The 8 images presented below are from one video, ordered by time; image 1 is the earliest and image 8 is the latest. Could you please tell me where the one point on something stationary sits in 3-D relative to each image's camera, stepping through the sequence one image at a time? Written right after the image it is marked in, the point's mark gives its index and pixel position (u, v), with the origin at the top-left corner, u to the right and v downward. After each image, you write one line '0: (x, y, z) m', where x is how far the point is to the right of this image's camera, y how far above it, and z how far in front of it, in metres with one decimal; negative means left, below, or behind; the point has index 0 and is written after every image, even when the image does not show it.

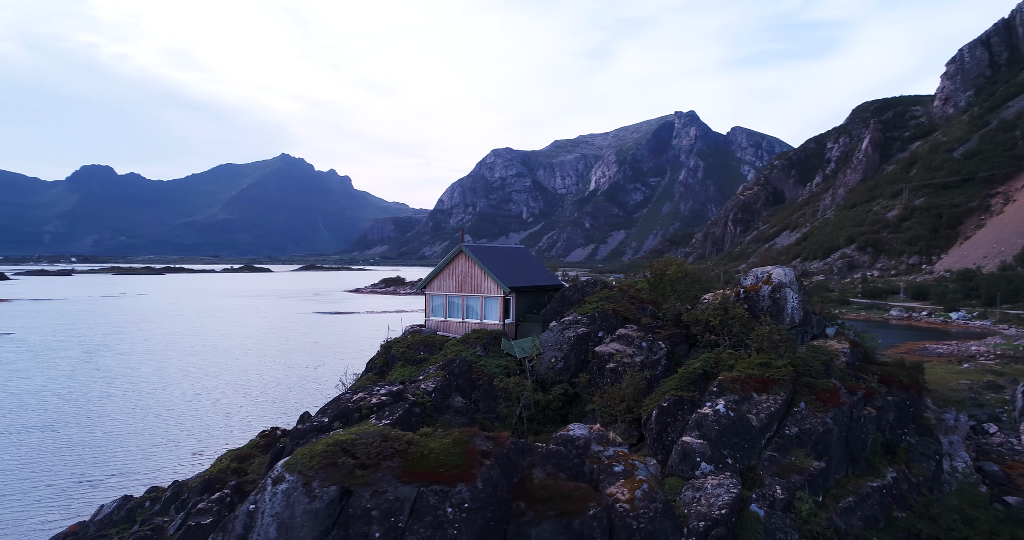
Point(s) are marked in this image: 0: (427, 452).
0: (-1.4, -3.0, +11.9) m
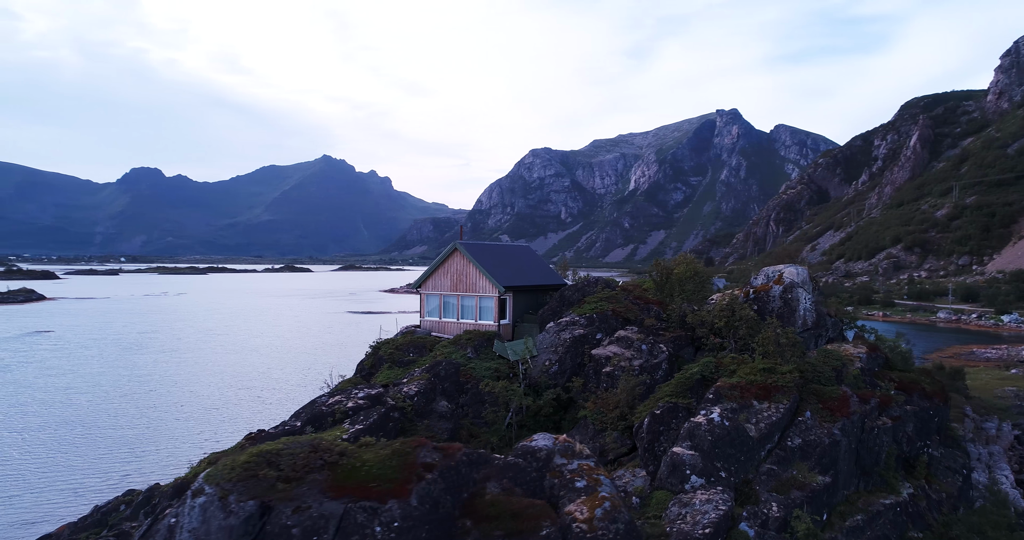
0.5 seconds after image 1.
0: (-2.2, -2.9, +10.9) m
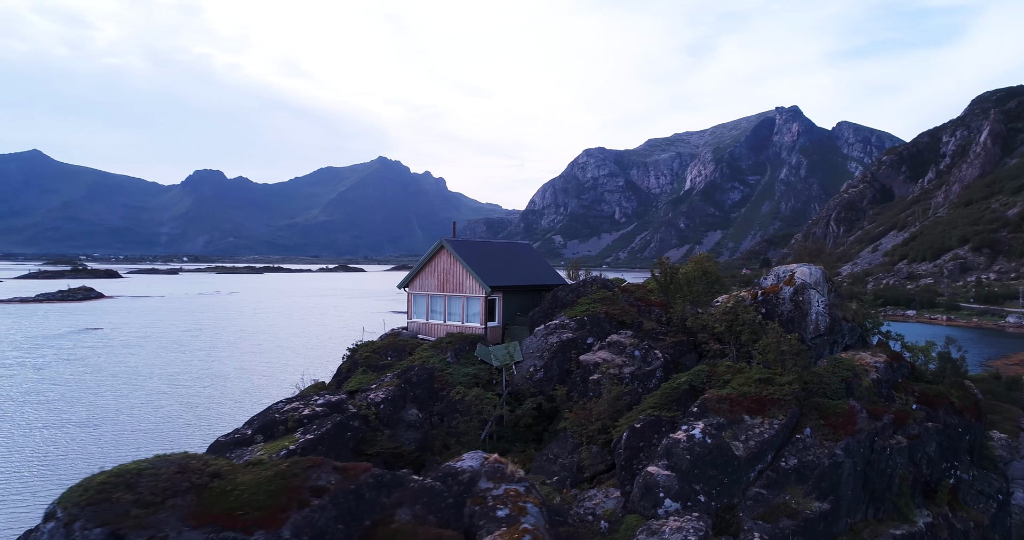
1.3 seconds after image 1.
0: (-3.6, -2.9, +9.6) m
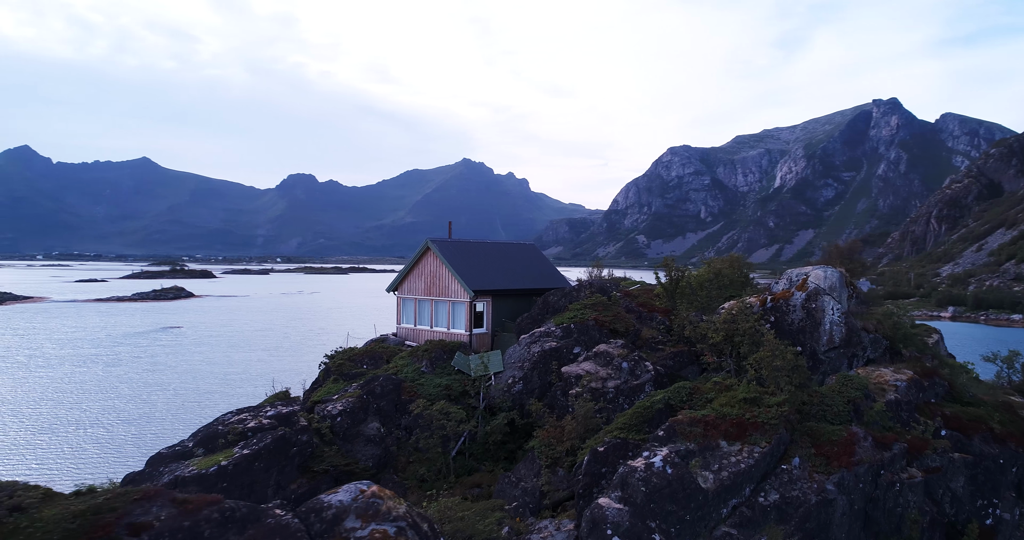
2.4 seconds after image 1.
0: (-5.5, -2.9, +8.5) m
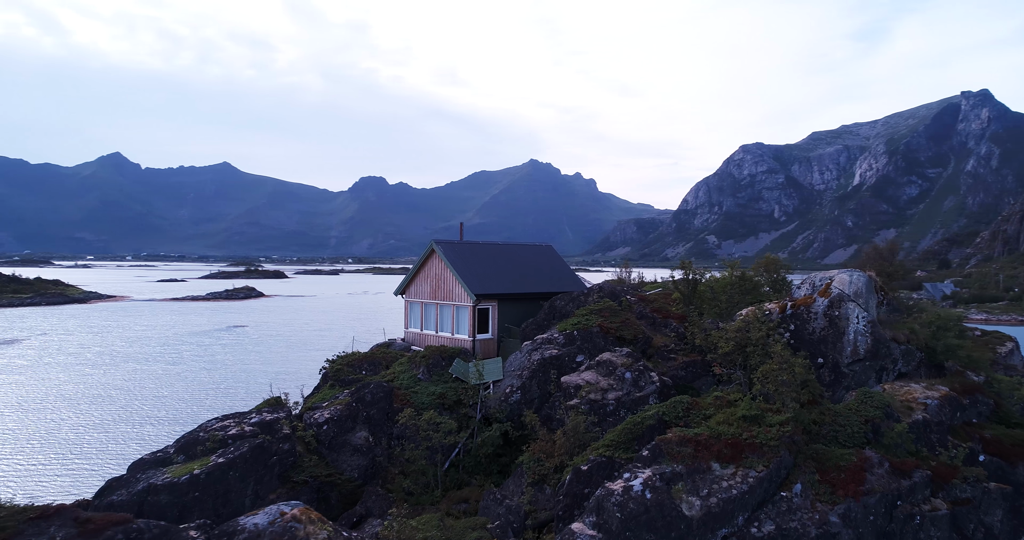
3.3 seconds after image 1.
0: (-6.5, -3.0, +8.1) m
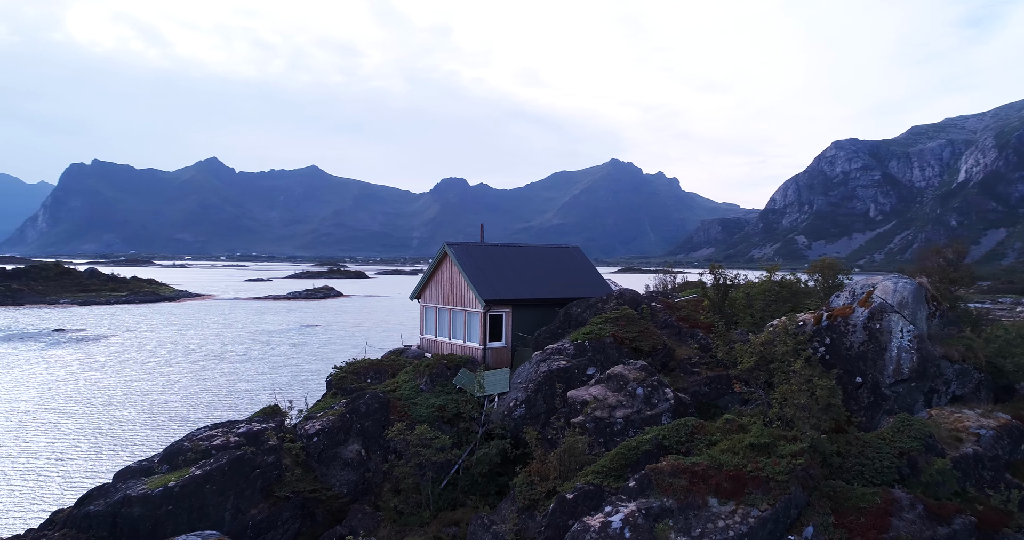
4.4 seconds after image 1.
0: (-7.5, -3.1, +7.5) m
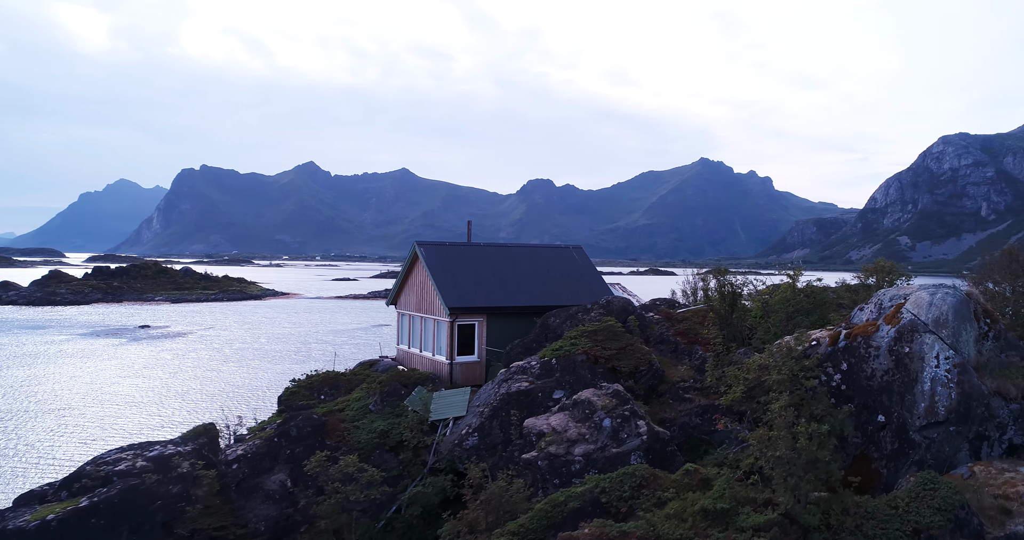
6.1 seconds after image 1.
0: (-9.5, -3.1, +5.9) m
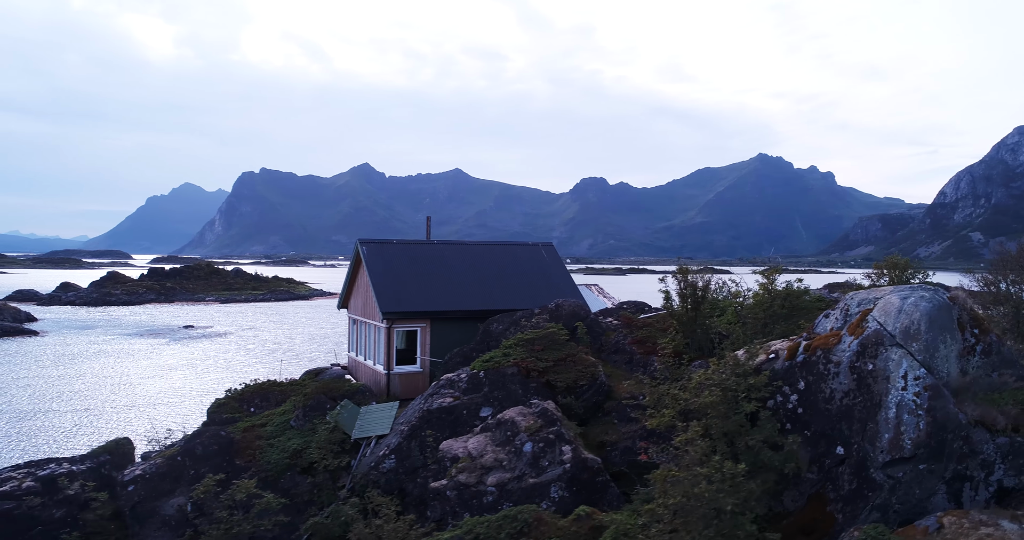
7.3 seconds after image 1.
0: (-11.5, -3.2, +4.9) m
